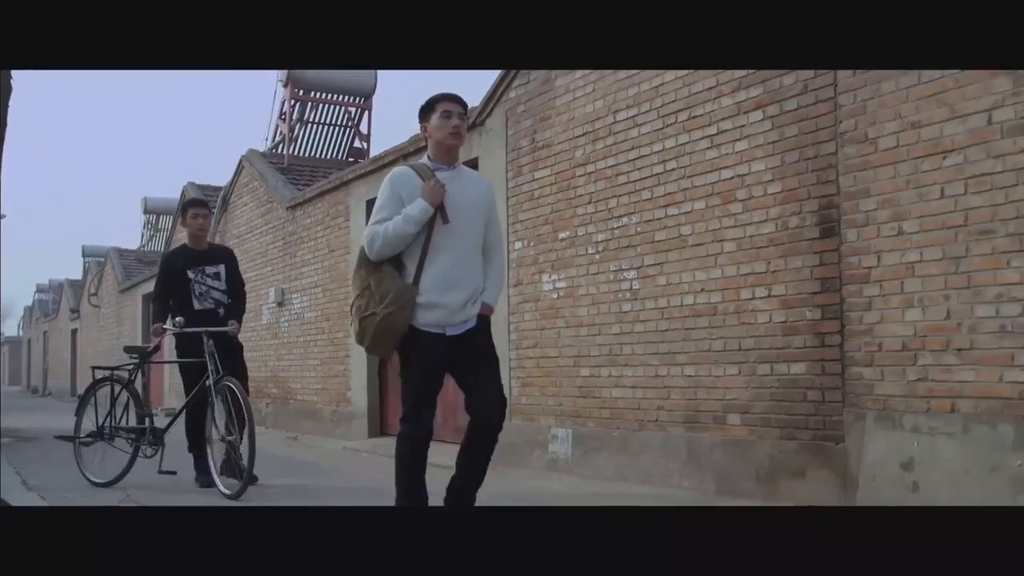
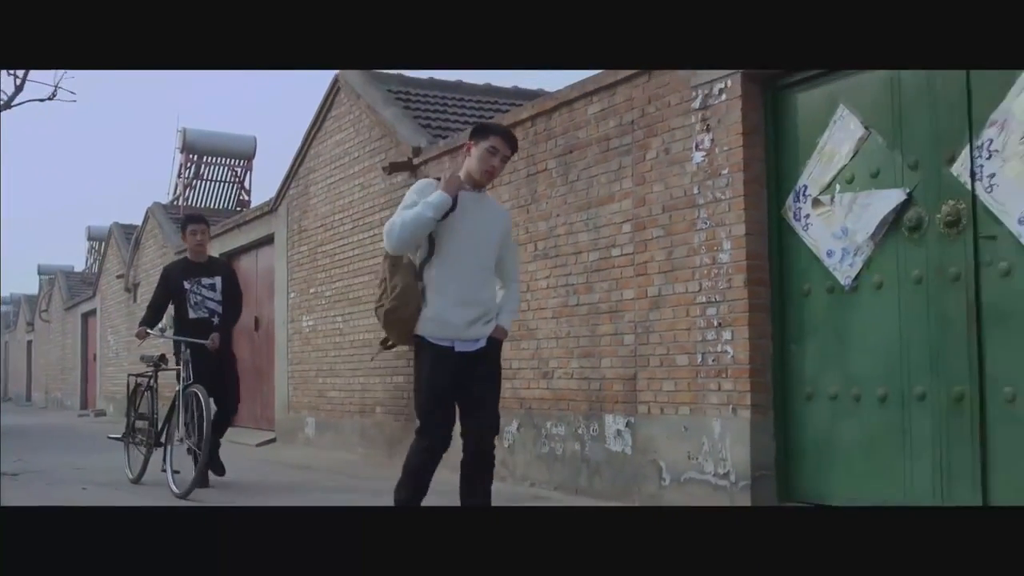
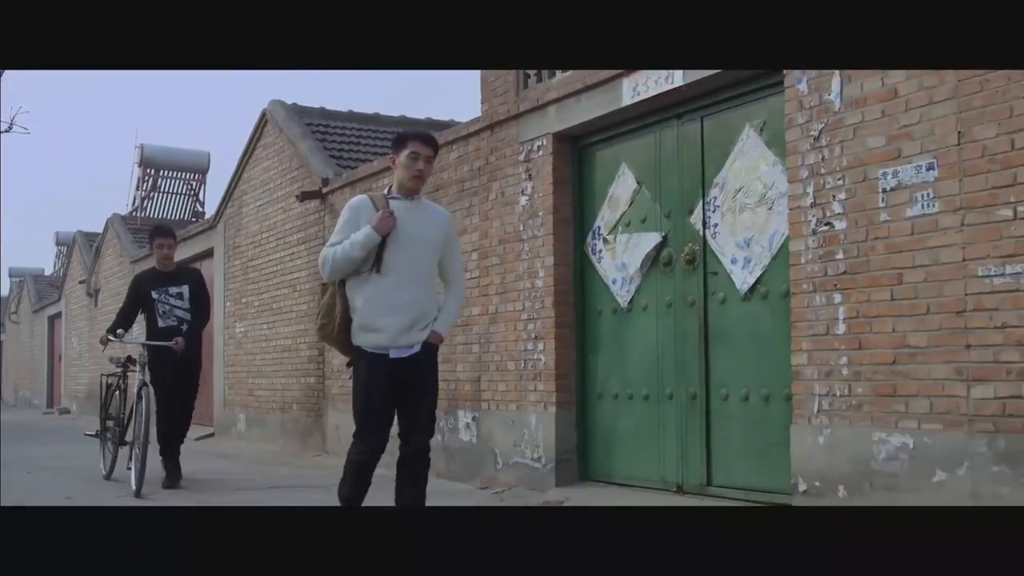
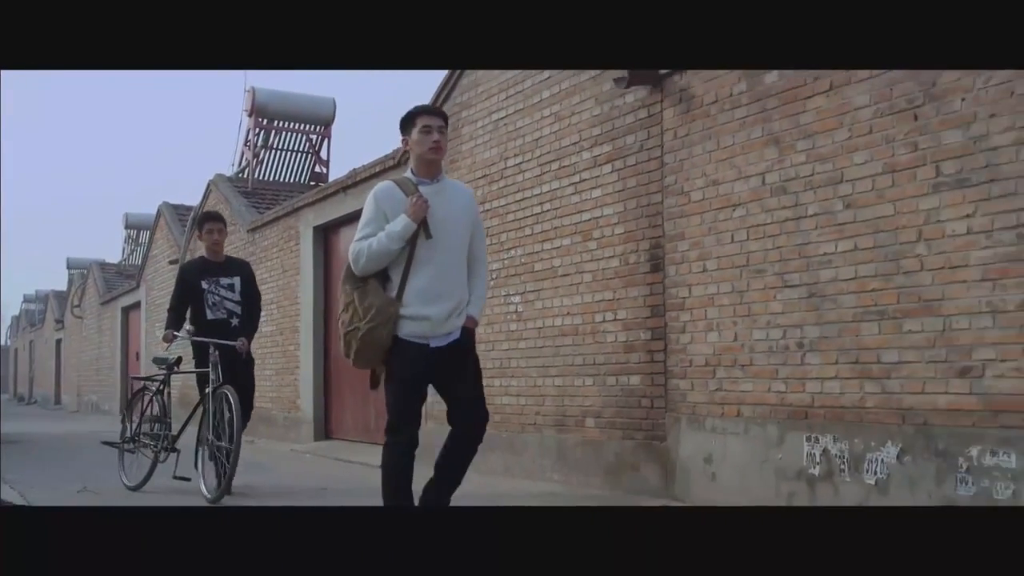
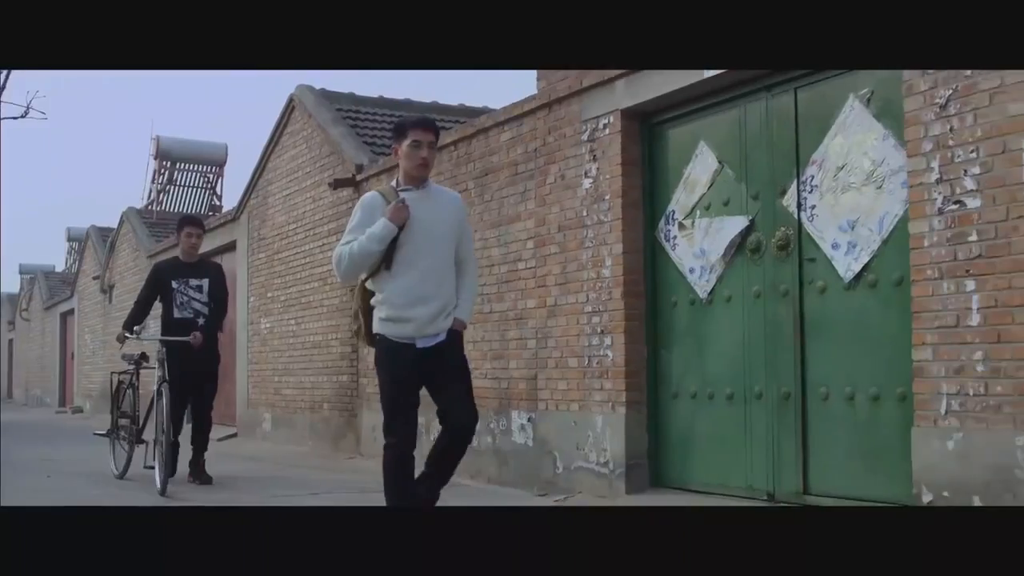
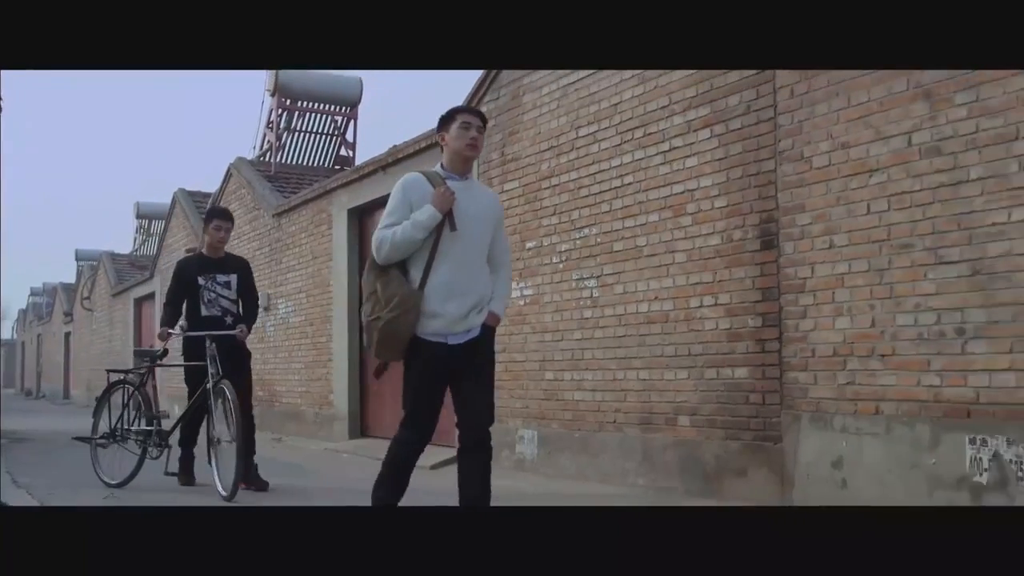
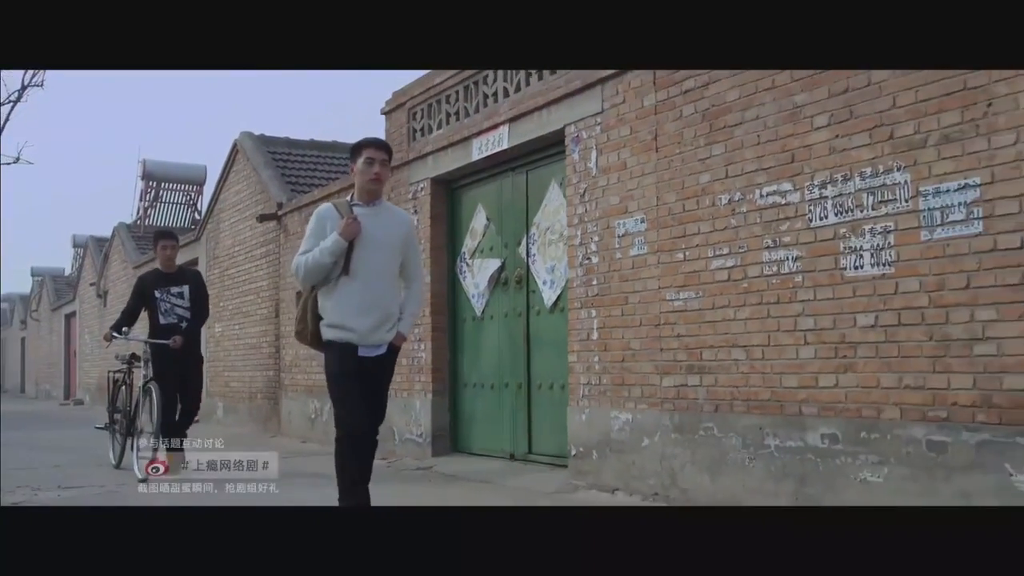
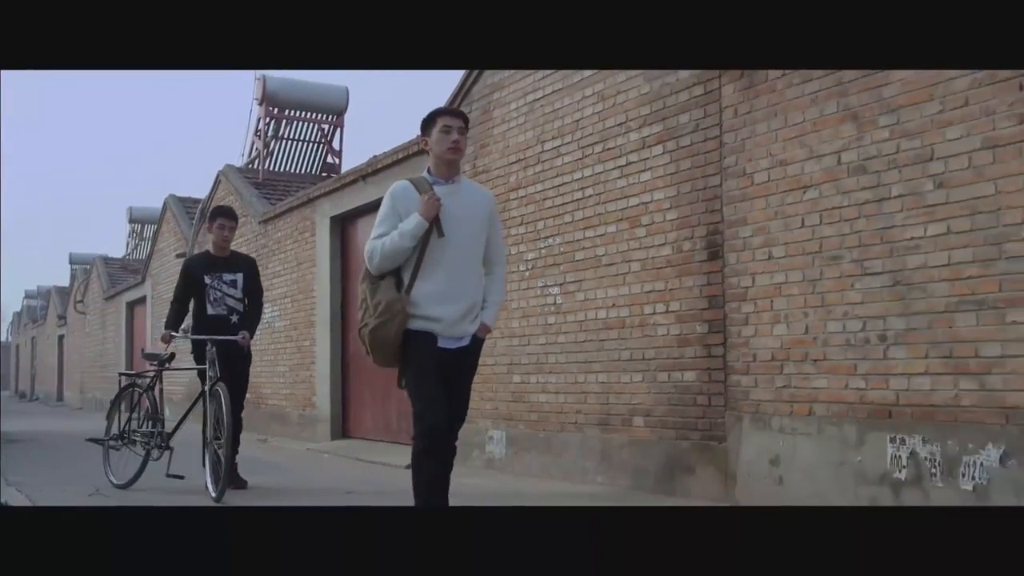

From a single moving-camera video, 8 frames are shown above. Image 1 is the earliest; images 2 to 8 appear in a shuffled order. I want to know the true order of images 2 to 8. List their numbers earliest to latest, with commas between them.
6, 8, 4, 2, 5, 3, 7
